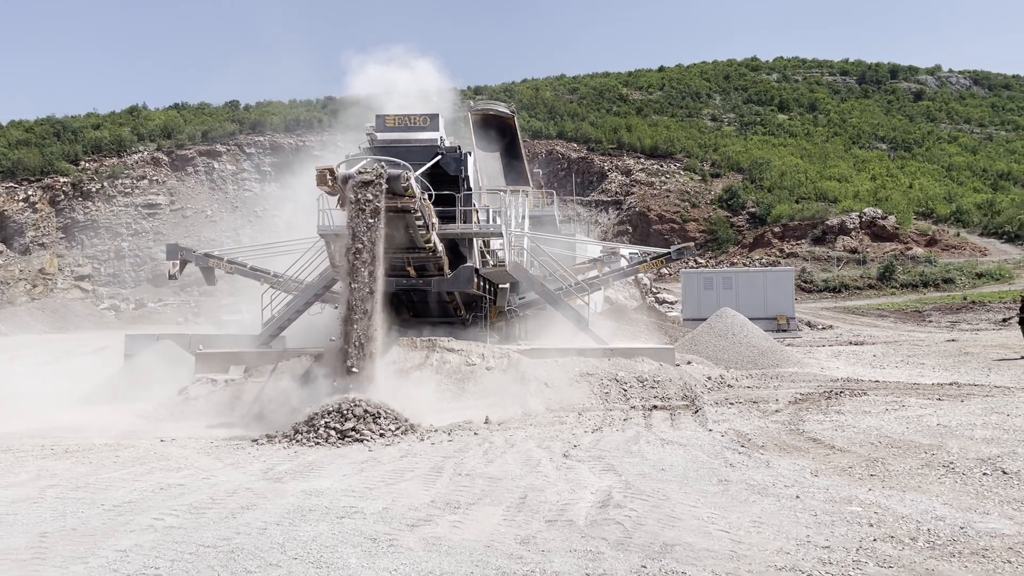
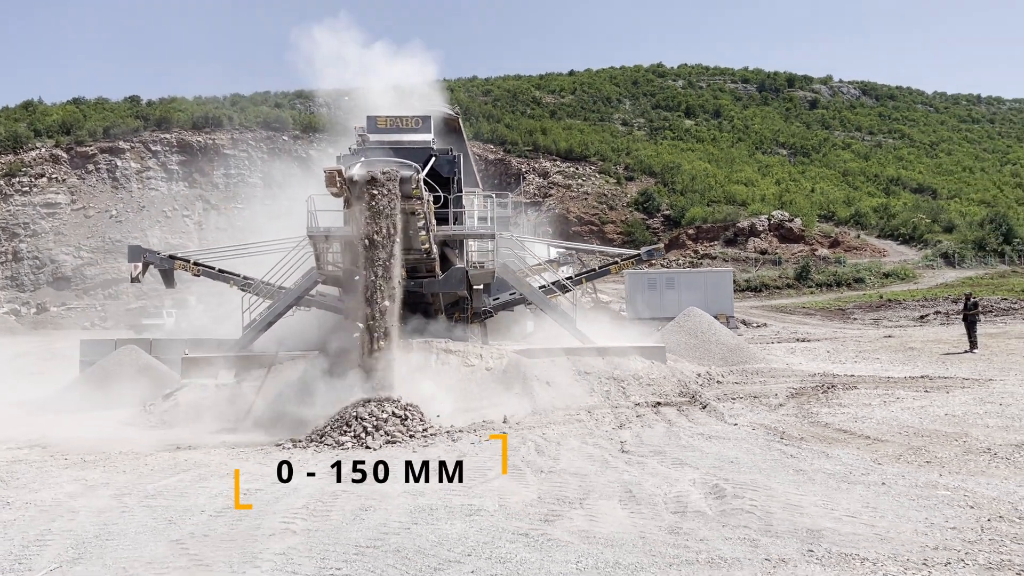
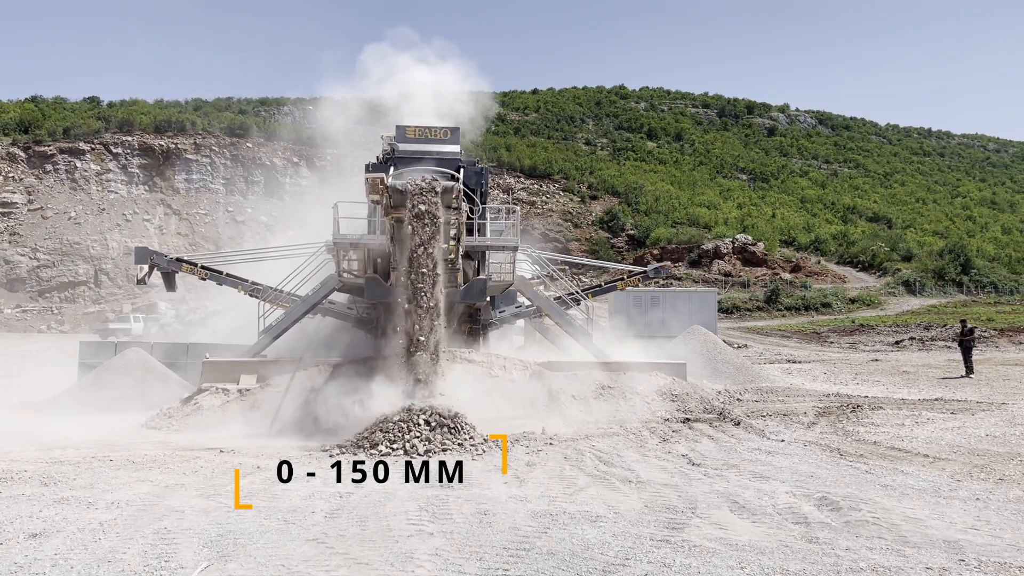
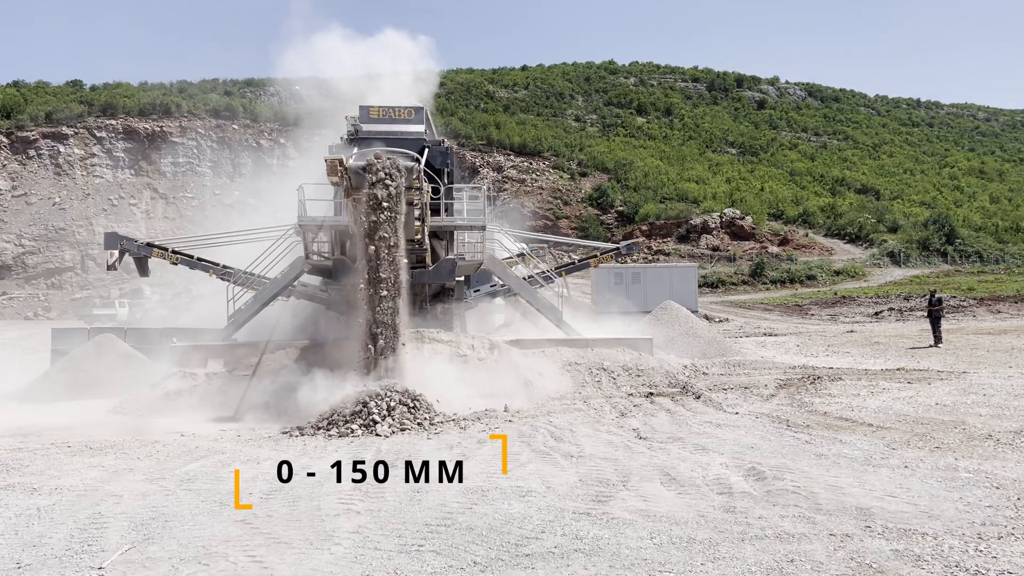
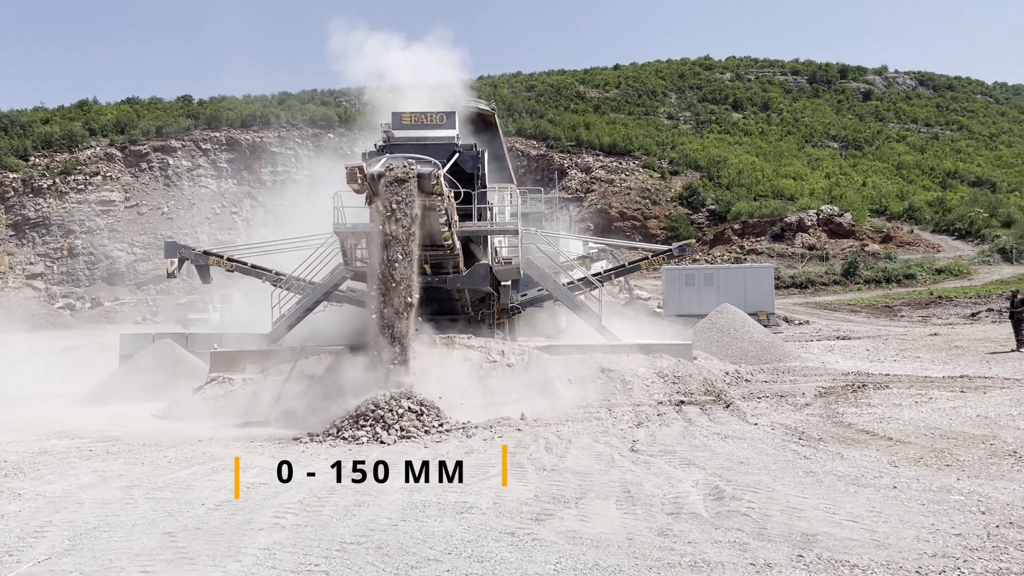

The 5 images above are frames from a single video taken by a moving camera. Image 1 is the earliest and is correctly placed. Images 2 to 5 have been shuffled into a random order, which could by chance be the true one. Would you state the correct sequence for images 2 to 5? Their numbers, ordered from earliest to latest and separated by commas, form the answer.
5, 2, 4, 3
